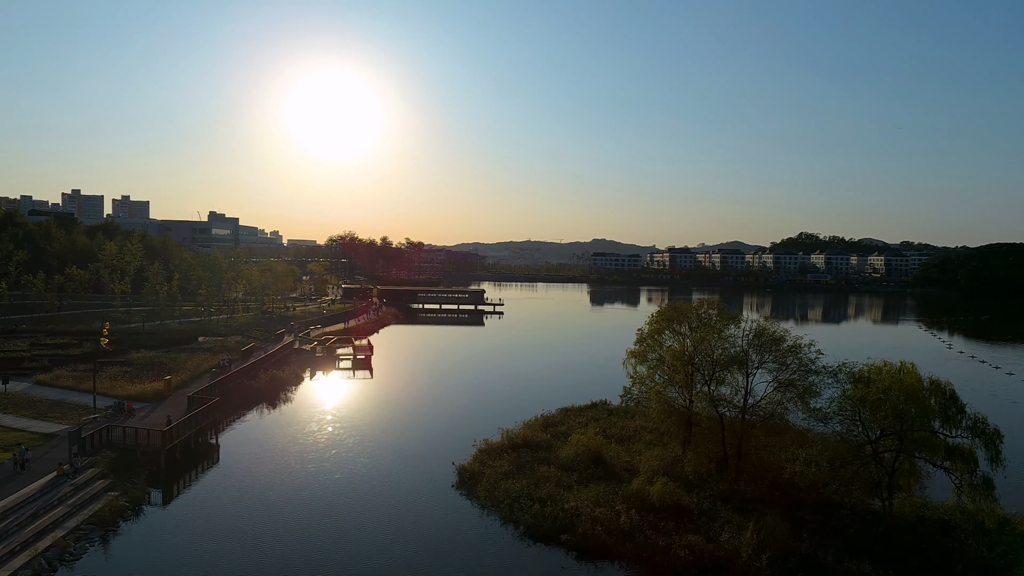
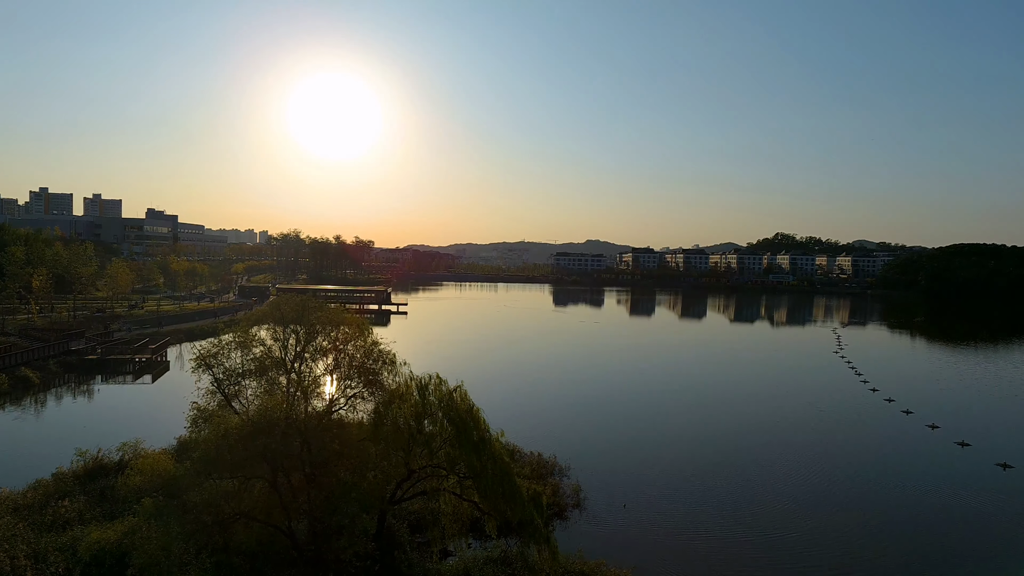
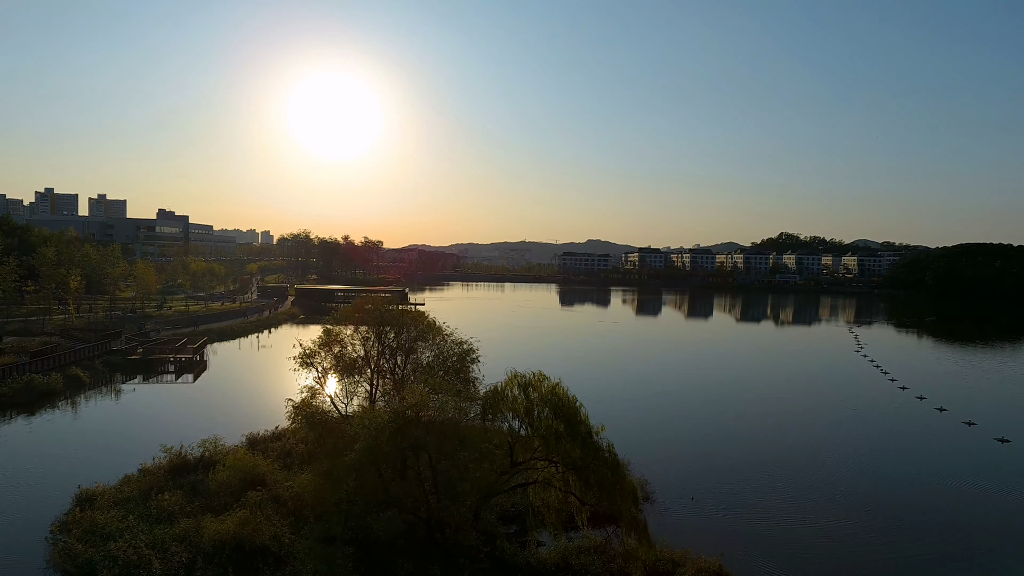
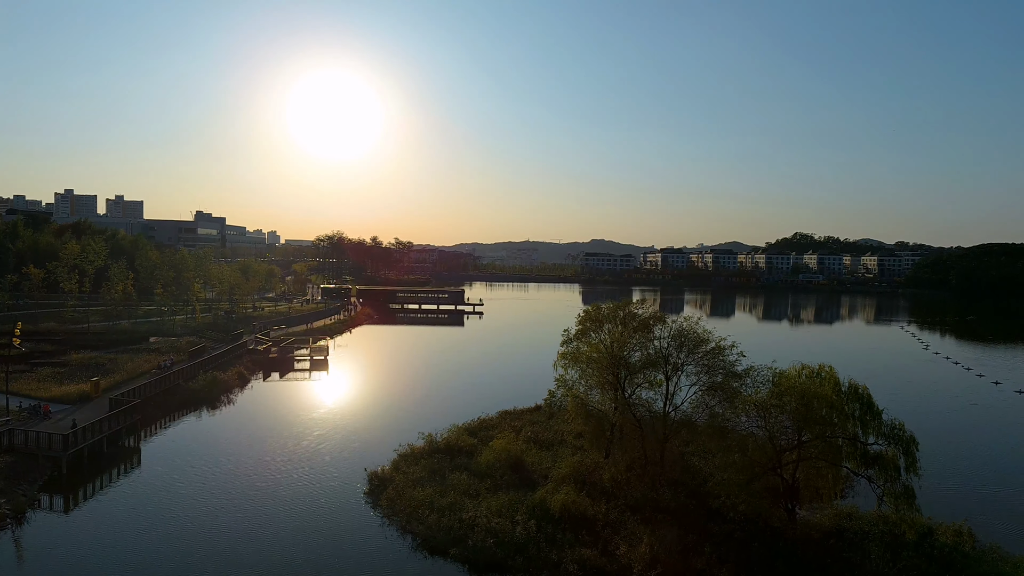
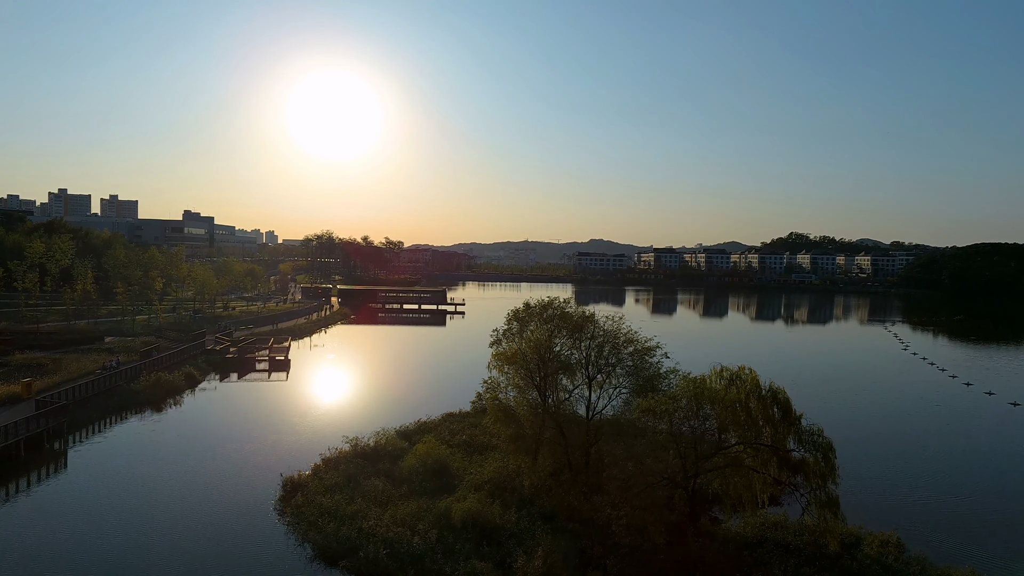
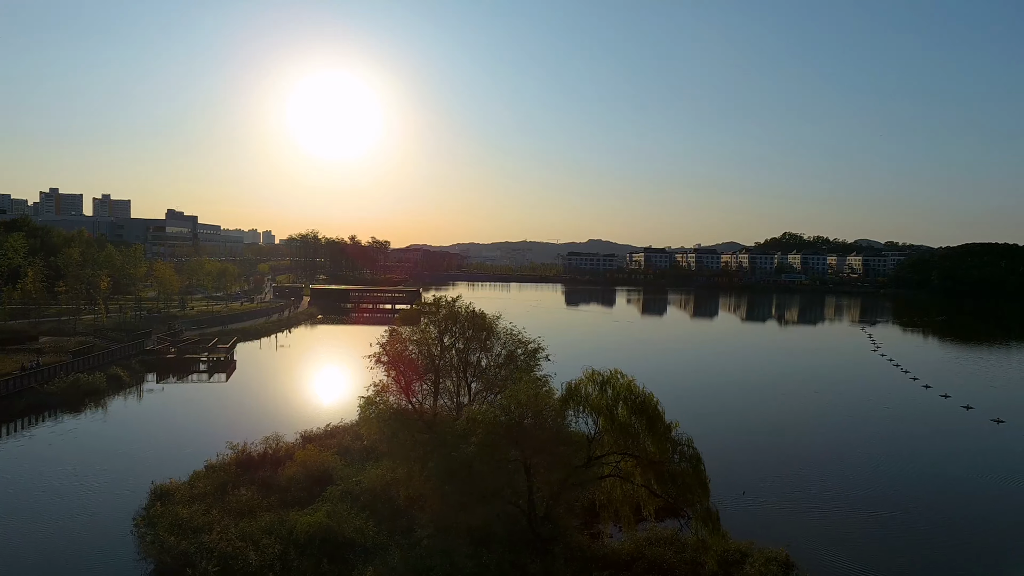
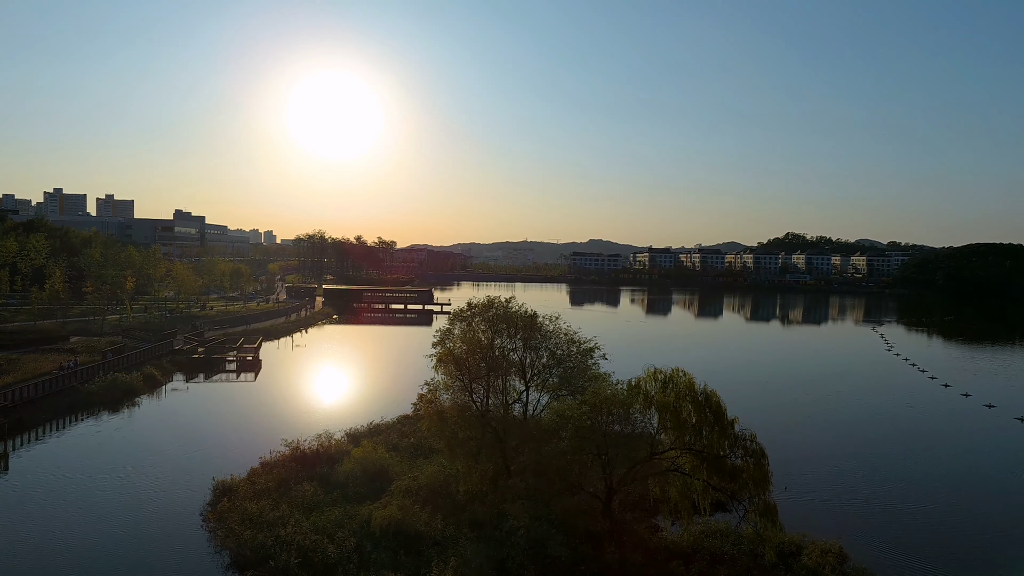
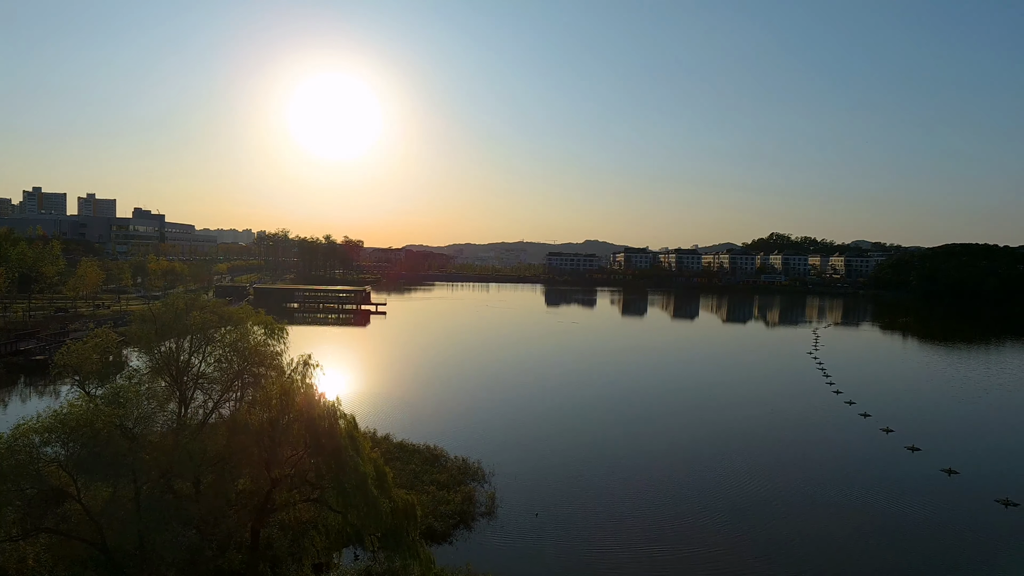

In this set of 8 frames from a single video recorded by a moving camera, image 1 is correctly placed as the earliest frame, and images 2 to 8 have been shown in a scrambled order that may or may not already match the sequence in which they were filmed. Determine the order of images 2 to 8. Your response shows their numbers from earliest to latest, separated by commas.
4, 5, 7, 6, 3, 2, 8
